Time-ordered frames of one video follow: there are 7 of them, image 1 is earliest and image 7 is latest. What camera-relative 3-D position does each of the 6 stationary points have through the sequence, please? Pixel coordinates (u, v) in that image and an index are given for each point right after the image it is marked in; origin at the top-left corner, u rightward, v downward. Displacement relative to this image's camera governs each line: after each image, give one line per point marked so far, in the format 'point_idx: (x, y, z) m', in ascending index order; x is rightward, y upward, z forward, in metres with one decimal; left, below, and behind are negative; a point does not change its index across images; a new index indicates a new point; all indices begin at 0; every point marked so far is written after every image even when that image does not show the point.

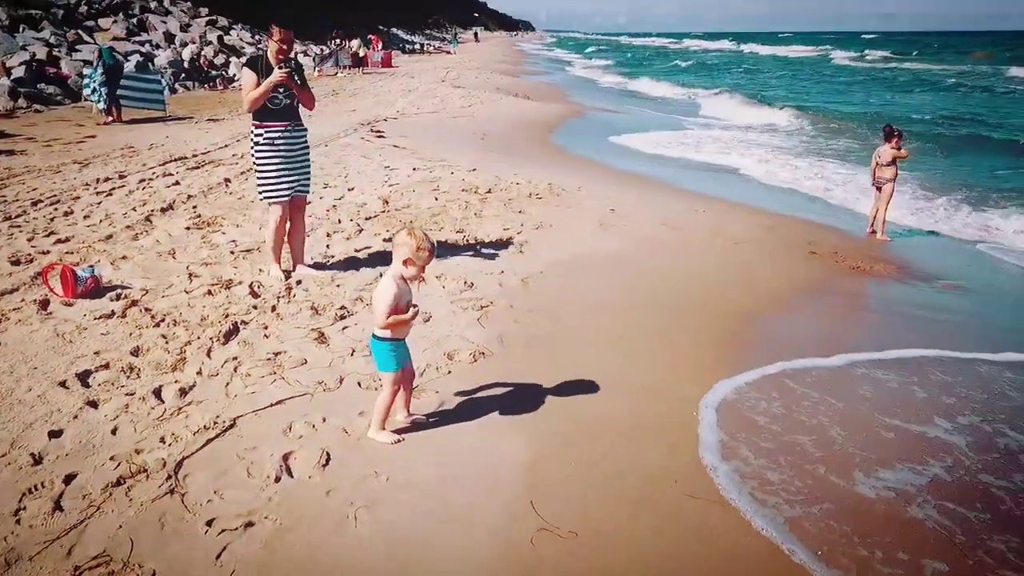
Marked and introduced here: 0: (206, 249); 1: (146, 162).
0: (-2.7, +0.3, +4.7) m
1: (-5.5, +1.9, +8.2) m
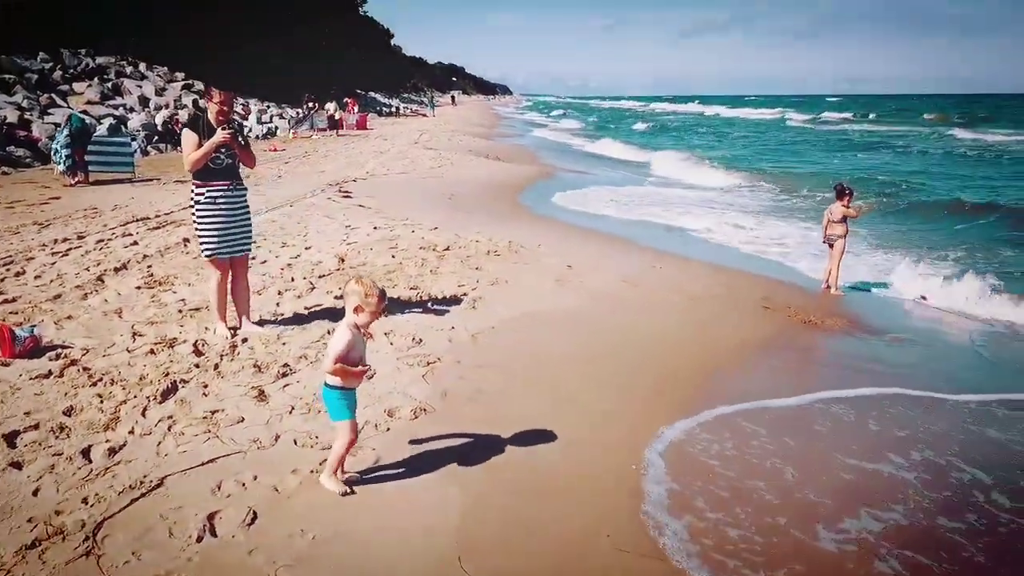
0: (-3.1, -0.2, +4.7) m
1: (-6.1, +1.0, +8.3) m
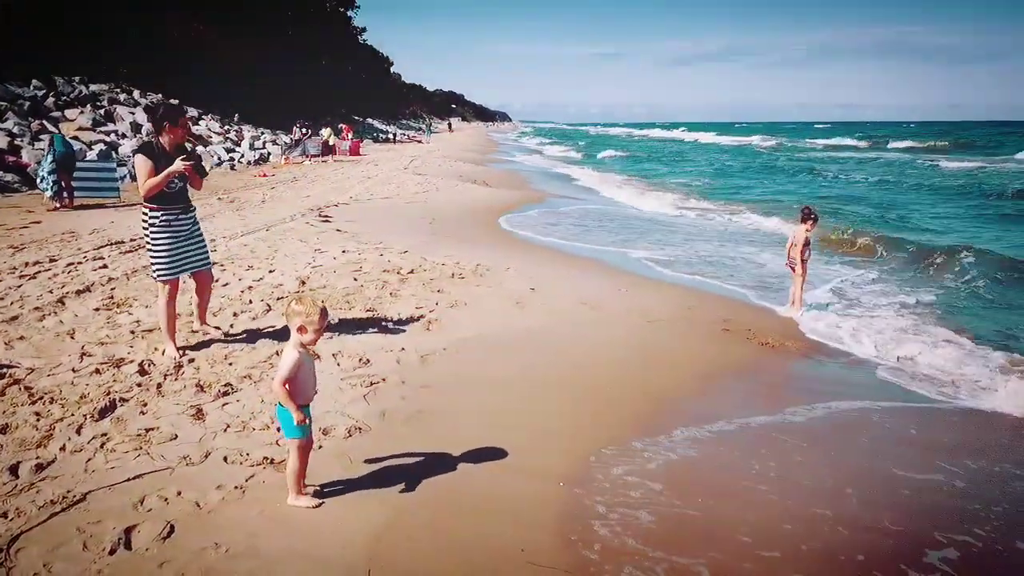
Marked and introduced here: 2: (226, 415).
0: (-3.6, -0.4, +4.8) m
1: (-6.6, +0.6, +8.4) m
2: (-2.0, -0.9, +3.8) m
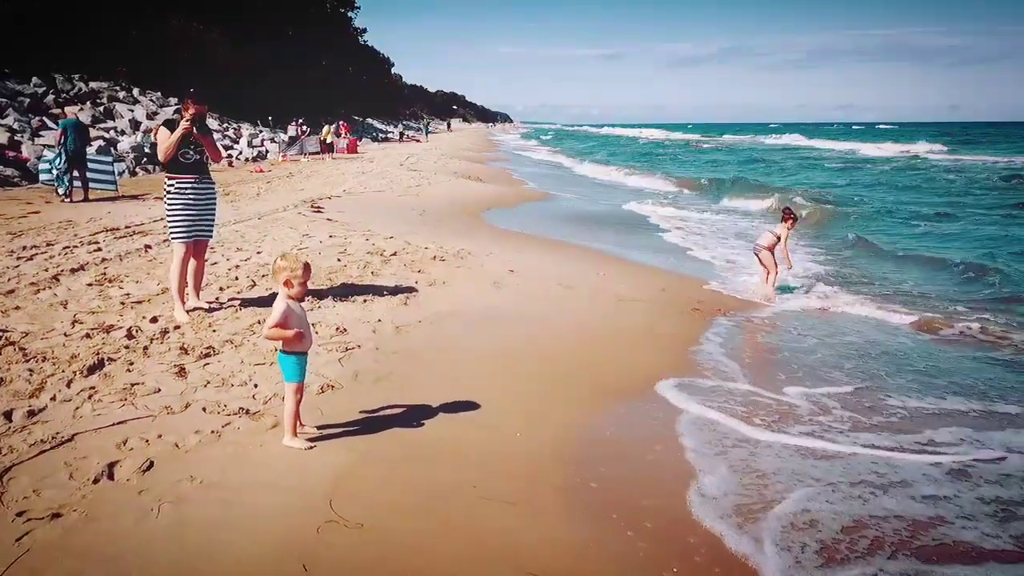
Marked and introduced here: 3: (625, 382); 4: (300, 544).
0: (-3.9, -0.1, +5.1) m
1: (-6.9, +0.9, +8.7) m
2: (-2.3, -0.6, +4.1) m
3: (+1.1, -0.9, +5.3) m
4: (-1.1, -1.3, +2.8) m
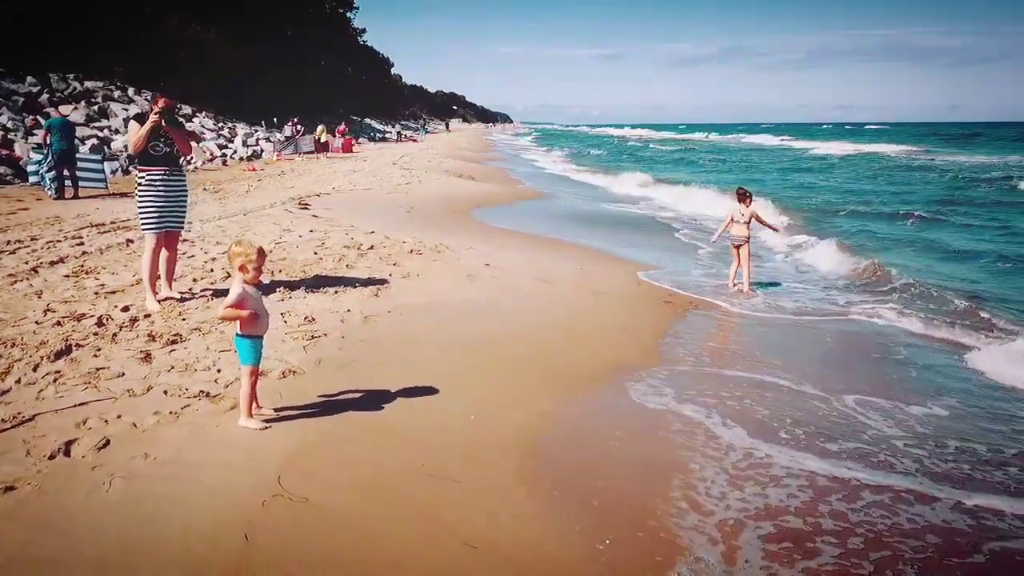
0: (-4.2, 0.0, +5.2) m
1: (-7.3, +1.0, +8.8) m
2: (-2.6, -0.5, +4.2) m
3: (+0.8, -0.8, +5.4) m
4: (-1.4, -1.2, +2.9) m
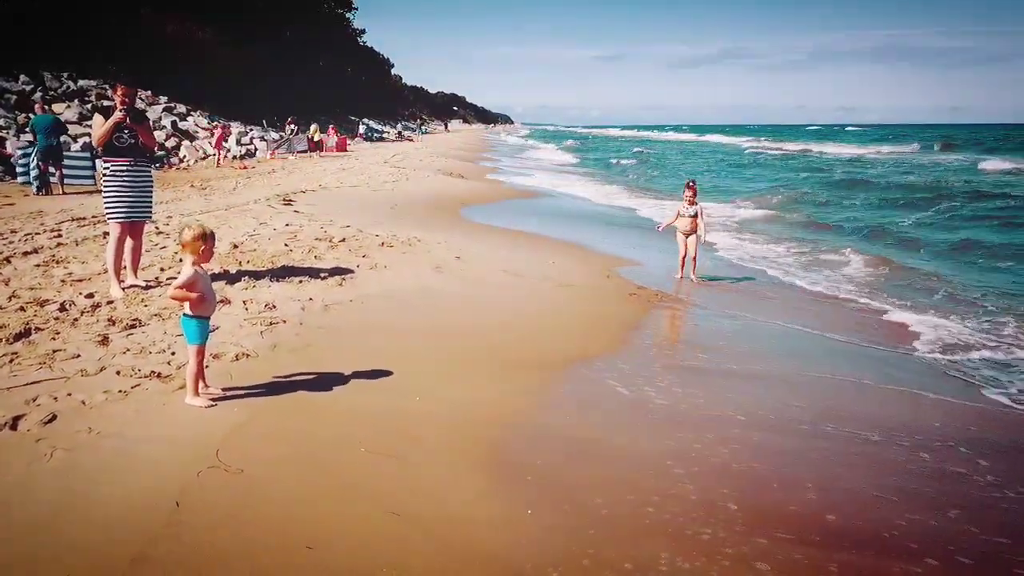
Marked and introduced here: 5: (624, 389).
0: (-4.6, +0.1, +5.4) m
1: (-7.7, +1.1, +9.0) m
2: (-3.0, -0.4, +4.3) m
3: (+0.4, -0.7, +5.5) m
4: (-1.9, -1.1, +3.0) m
5: (+1.0, -0.9, +4.9) m
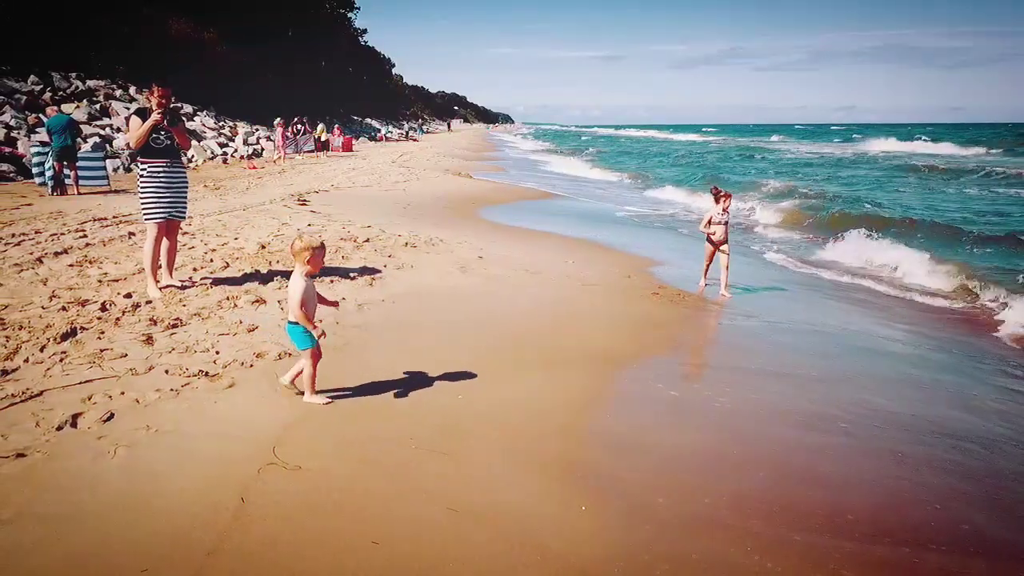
0: (-4.3, +0.1, +5.4) m
1: (-7.4, +1.1, +9.0) m
2: (-2.7, -0.4, +4.4) m
3: (+0.7, -0.7, +5.6) m
4: (-1.5, -1.1, +3.1) m
5: (+1.3, -0.9, +5.0) m
